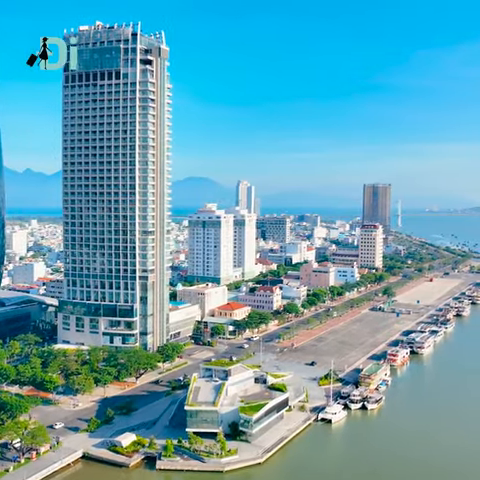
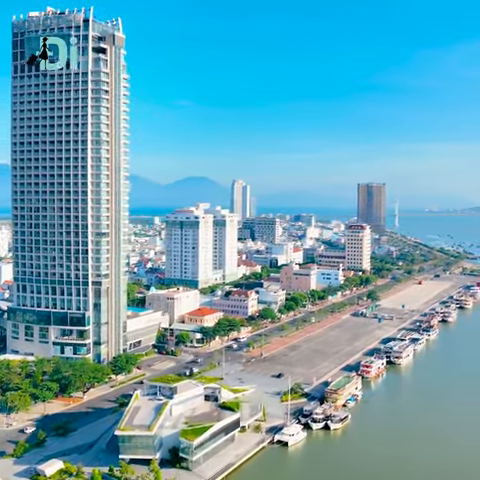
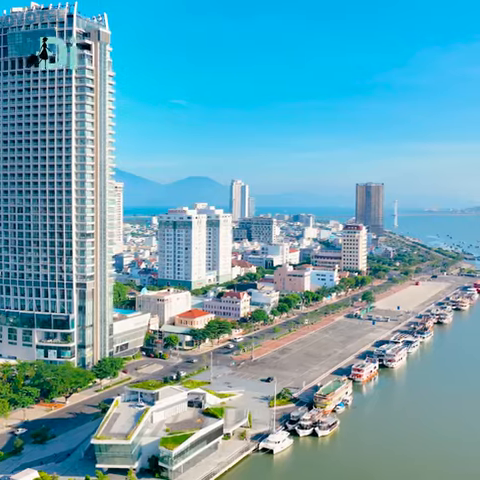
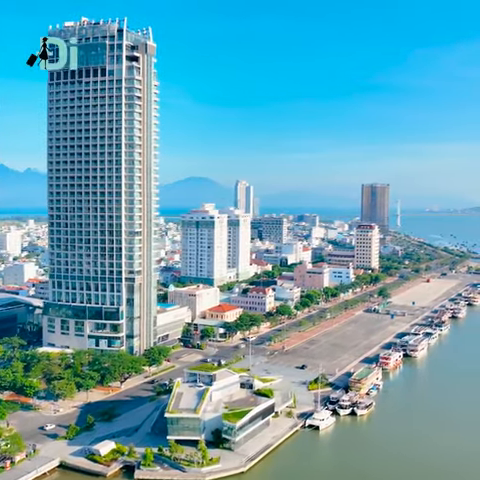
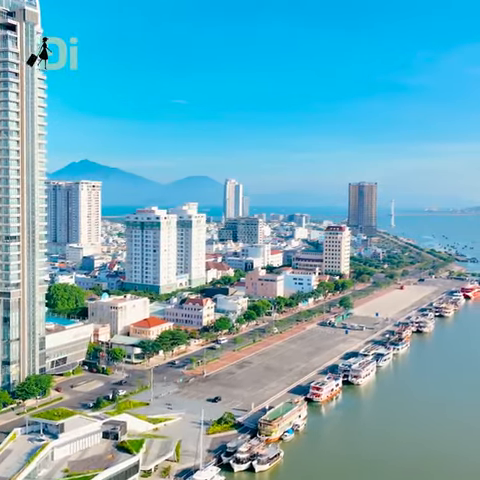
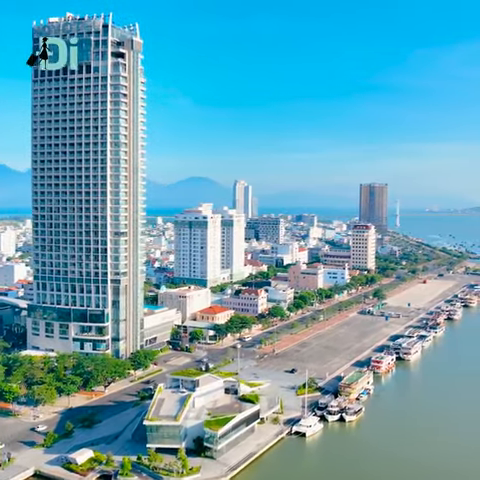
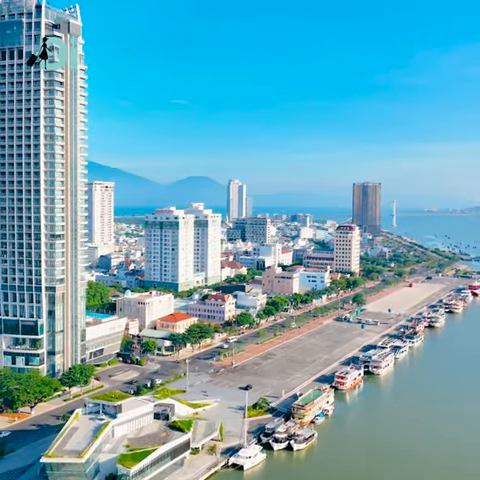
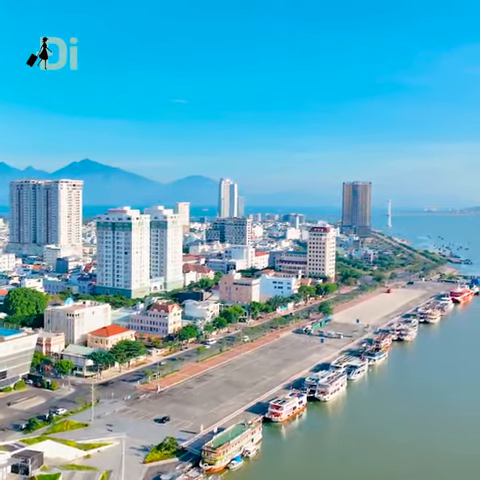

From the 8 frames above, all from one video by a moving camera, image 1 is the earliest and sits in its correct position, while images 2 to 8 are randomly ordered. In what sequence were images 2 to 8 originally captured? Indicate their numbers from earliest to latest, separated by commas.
4, 6, 2, 3, 7, 5, 8
